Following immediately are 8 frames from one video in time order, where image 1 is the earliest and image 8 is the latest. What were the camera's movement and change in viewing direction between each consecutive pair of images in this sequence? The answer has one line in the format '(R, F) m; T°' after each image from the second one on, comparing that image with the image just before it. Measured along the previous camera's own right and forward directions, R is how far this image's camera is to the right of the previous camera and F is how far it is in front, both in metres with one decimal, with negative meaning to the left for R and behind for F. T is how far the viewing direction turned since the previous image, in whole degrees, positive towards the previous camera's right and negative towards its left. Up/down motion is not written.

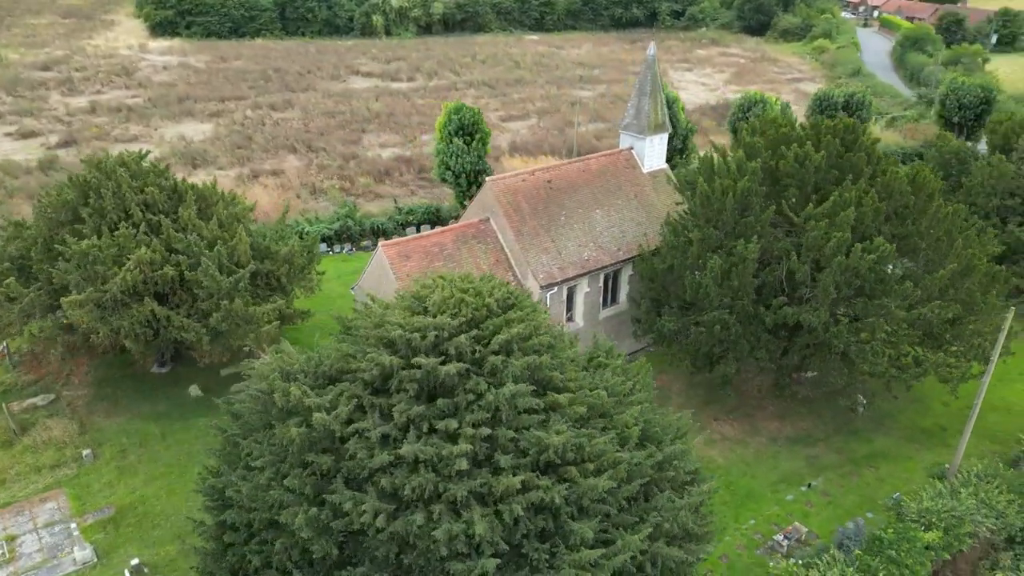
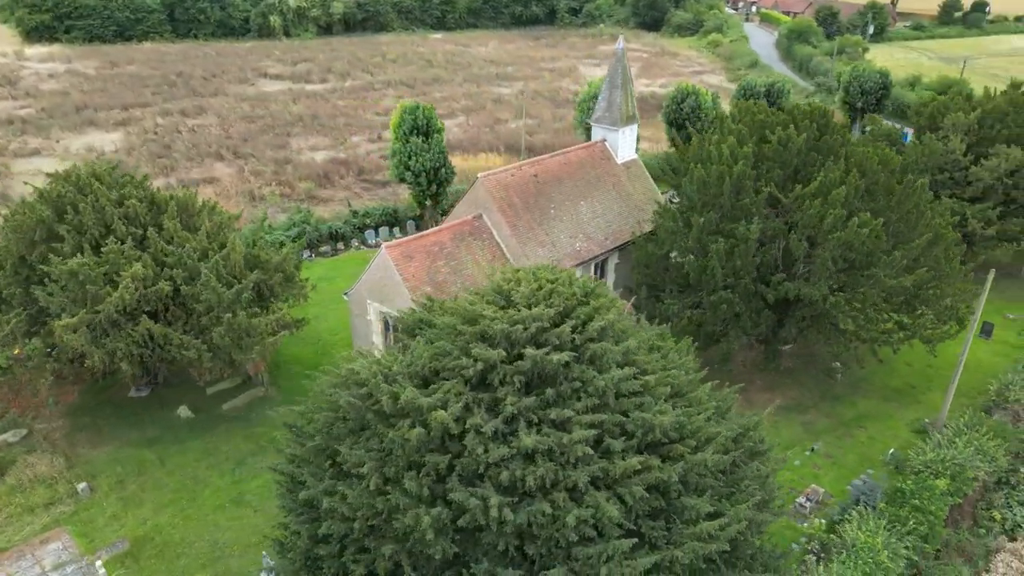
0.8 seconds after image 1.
(-3.8, +0.1) m; +8°
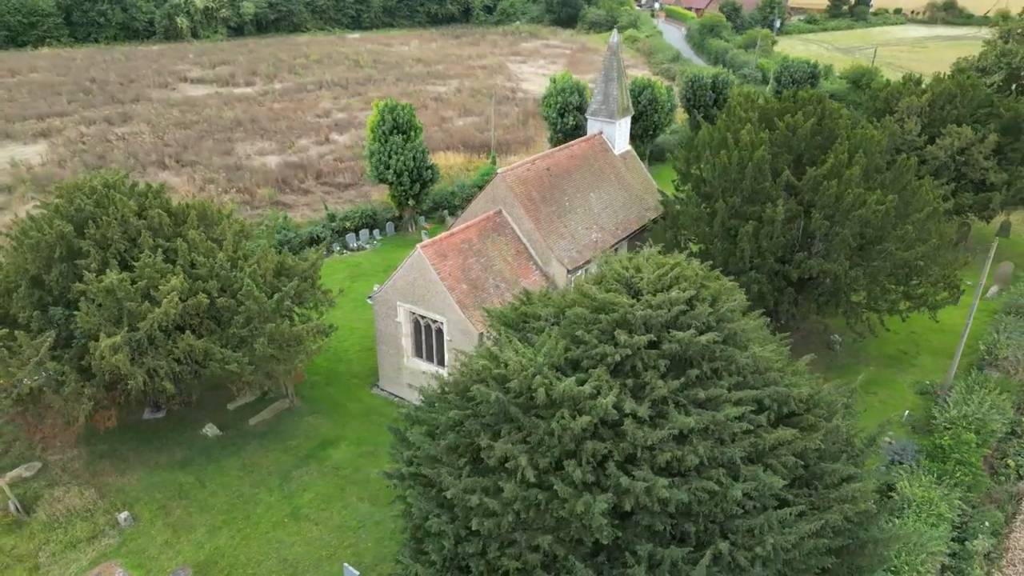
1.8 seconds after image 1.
(-4.4, +0.1) m; +7°
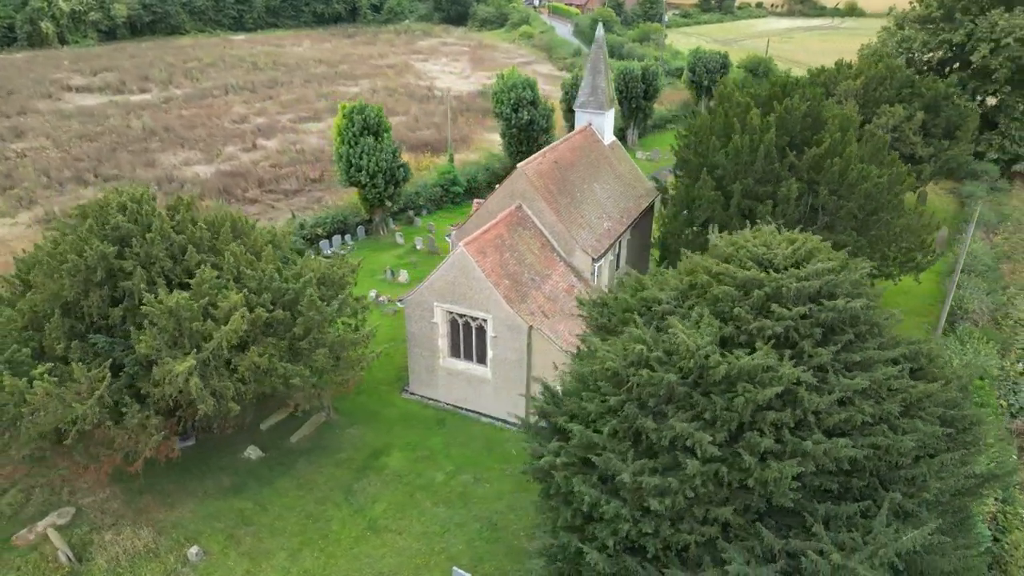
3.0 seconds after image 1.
(-5.5, +0.3) m; +9°
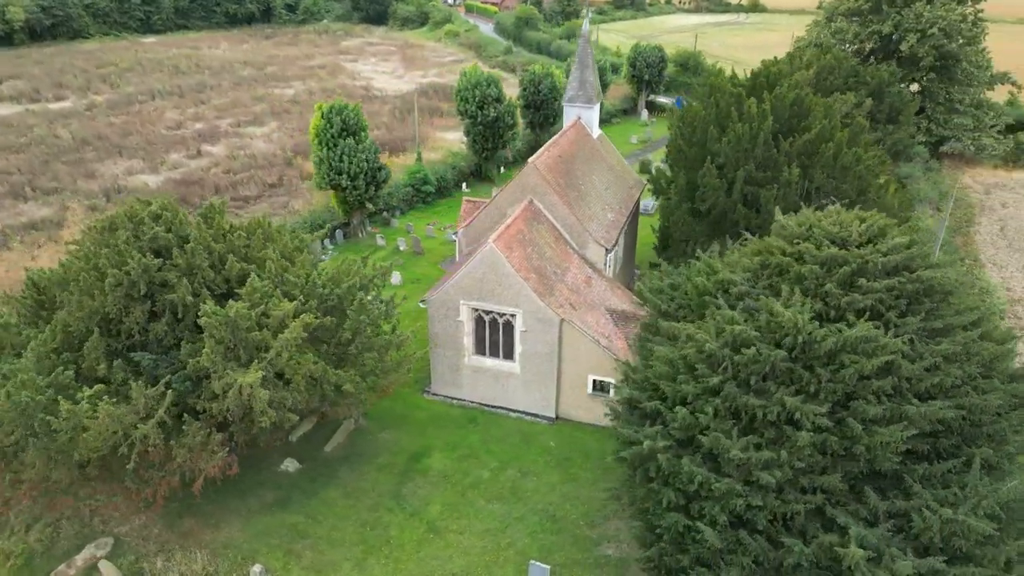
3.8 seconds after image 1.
(-3.9, +0.1) m; +6°
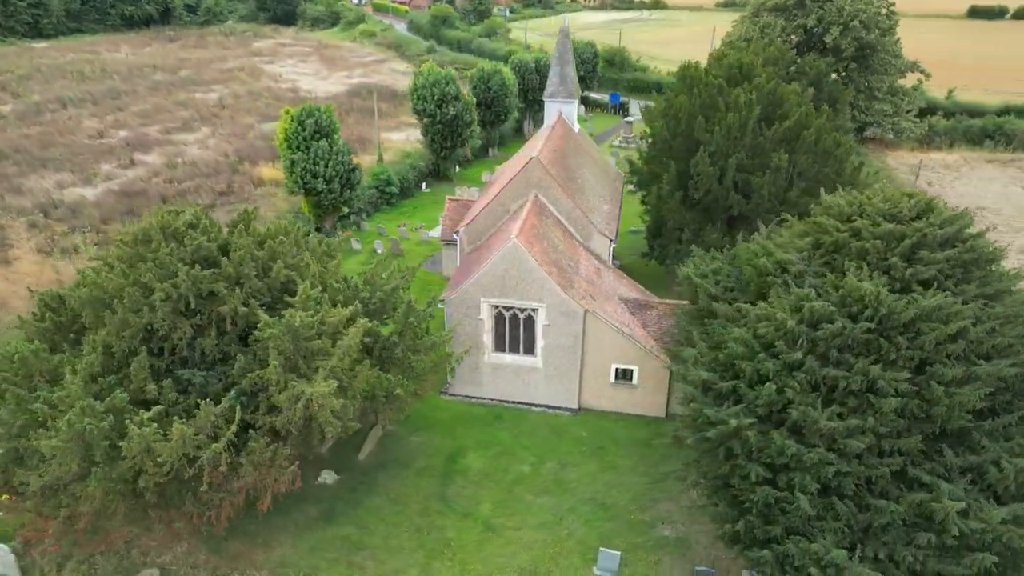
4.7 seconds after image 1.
(-4.0, +0.2) m; +7°
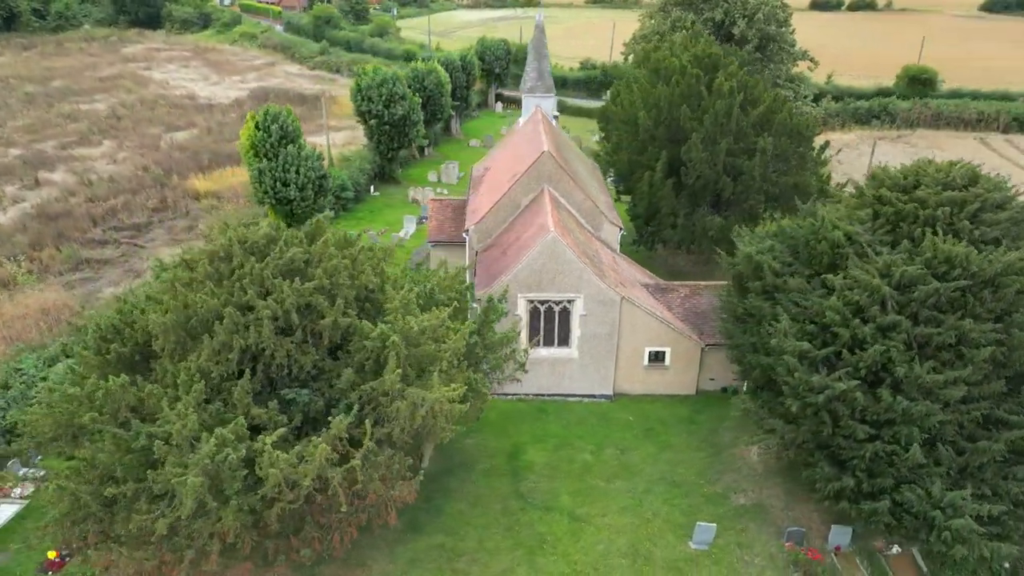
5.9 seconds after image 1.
(-5.7, +0.4) m; +9°
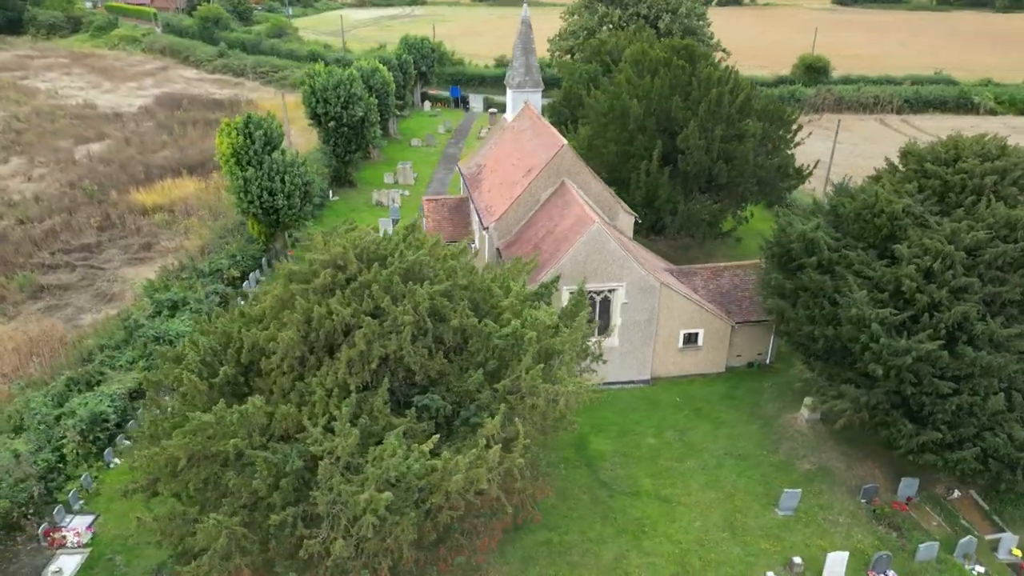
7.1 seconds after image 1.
(-5.6, +0.4) m; +9°
